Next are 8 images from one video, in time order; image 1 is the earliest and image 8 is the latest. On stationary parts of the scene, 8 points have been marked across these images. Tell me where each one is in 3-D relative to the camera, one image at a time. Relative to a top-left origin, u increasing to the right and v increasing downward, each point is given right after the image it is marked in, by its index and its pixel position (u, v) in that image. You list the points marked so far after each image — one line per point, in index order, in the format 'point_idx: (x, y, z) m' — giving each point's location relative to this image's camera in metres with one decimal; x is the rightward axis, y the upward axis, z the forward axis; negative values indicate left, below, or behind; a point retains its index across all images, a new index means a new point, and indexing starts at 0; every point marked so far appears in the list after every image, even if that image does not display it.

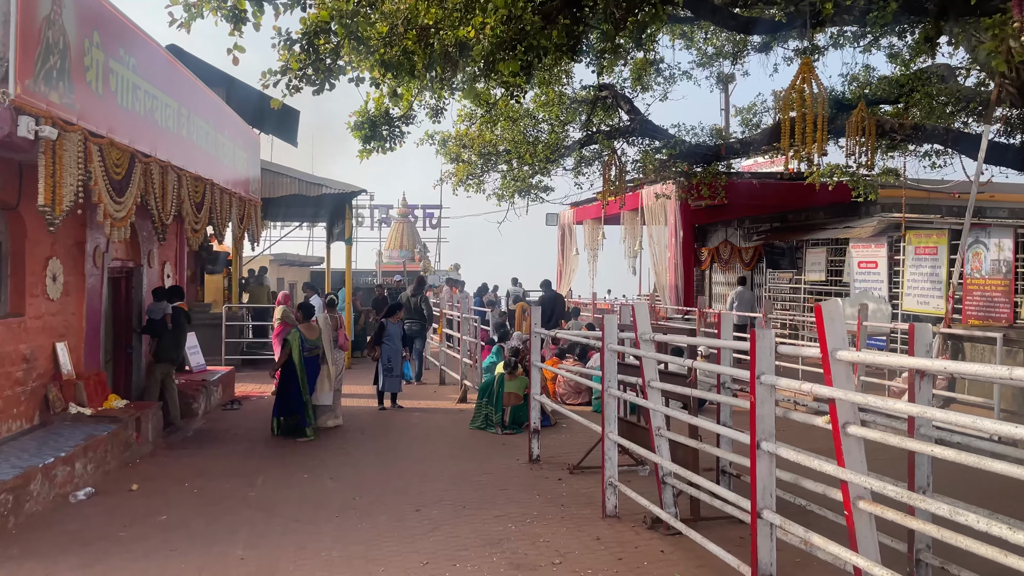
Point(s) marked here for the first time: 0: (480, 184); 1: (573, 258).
0: (-0.4, +1.4, +11.0) m
1: (+1.4, +0.7, +18.0) m
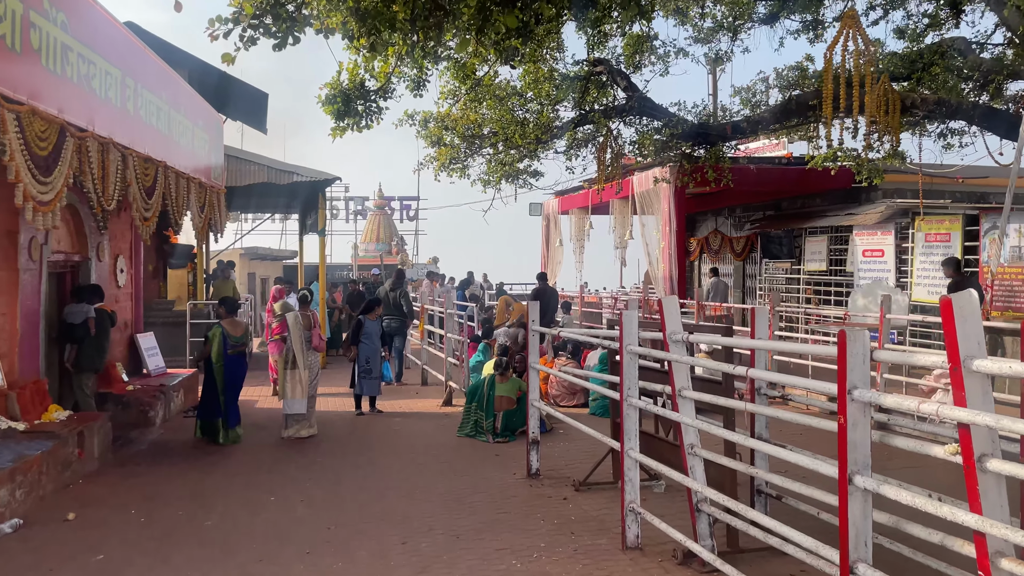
0: (-0.6, +1.5, +10.2) m
1: (+1.0, +0.8, +17.2) m
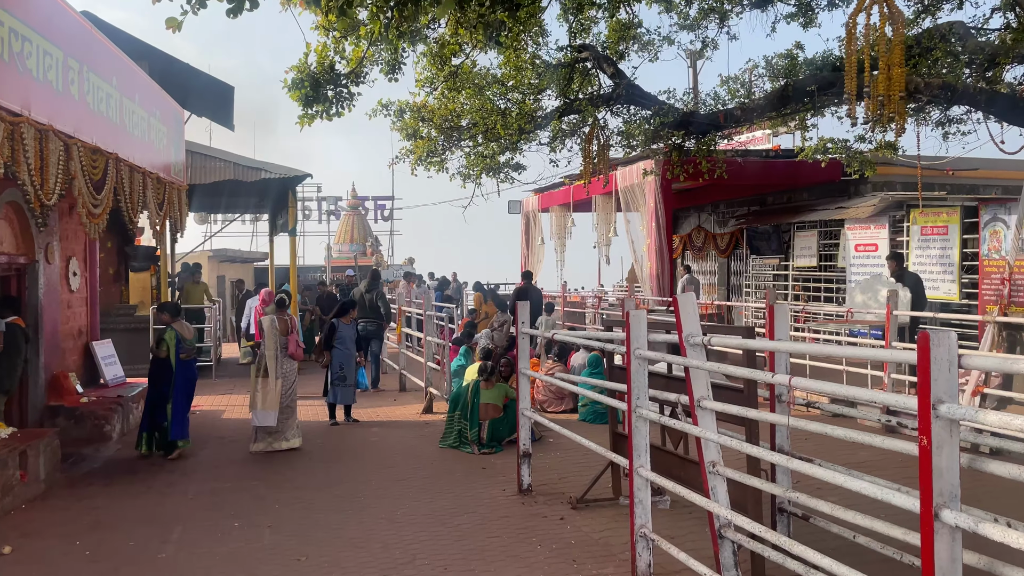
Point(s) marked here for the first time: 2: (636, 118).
0: (-0.8, +1.5, +9.7) m
1: (+0.6, +0.8, +16.8) m
2: (+1.3, +1.8, +8.7) m
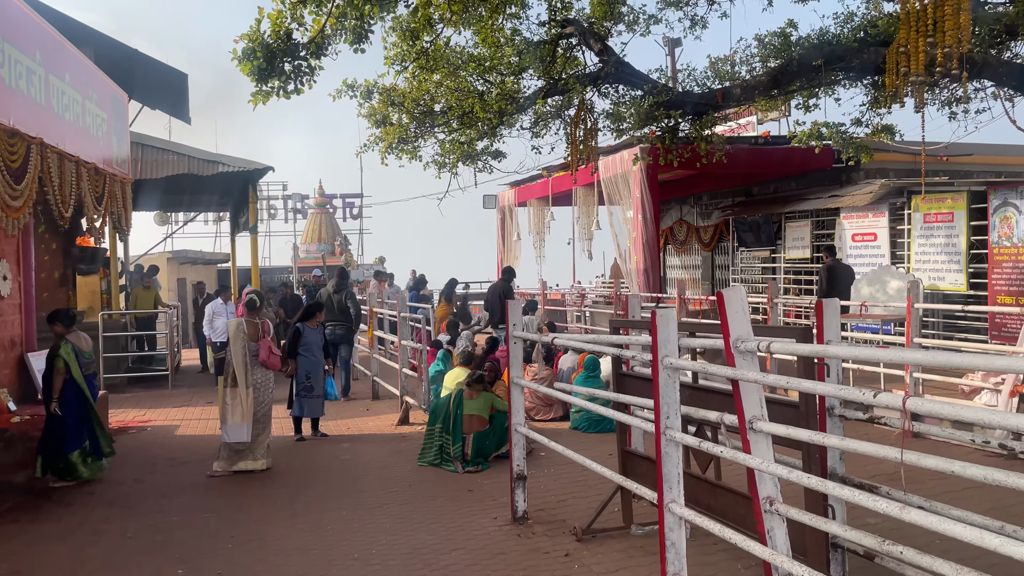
0: (-1.1, +1.5, +8.9) m
1: (+0.1, +0.9, +16.0) m
2: (+1.1, +1.9, +8.0) m
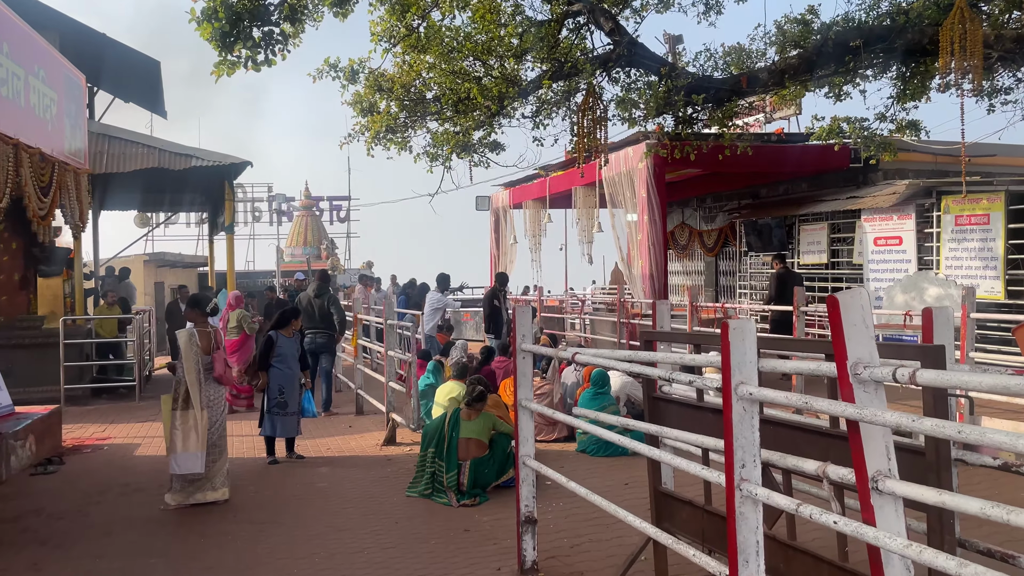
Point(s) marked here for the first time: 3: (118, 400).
0: (-1.1, +1.5, +8.1) m
1: (0.0, +0.8, +15.2) m
2: (+1.1, +1.8, +7.2) m
3: (-5.4, -1.5, +11.0) m
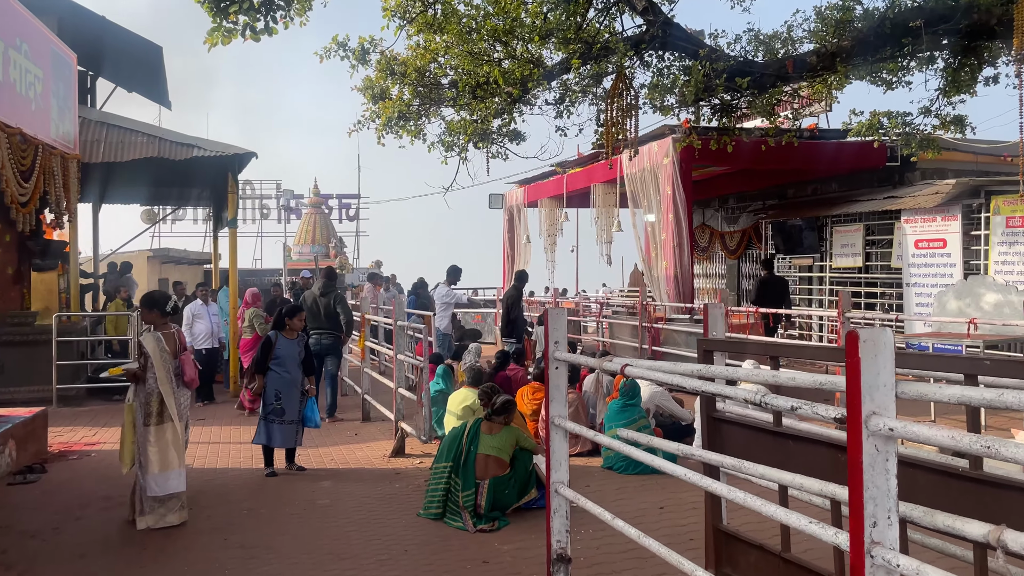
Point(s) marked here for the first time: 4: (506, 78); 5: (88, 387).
0: (-0.9, +1.5, +7.5) m
1: (+0.2, +0.7, +14.7) m
2: (+1.3, +1.8, +6.6) m
3: (-5.2, -1.5, +10.4) m
4: (-0.1, +1.8, +6.9) m
5: (-5.5, -1.3, +10.3) m
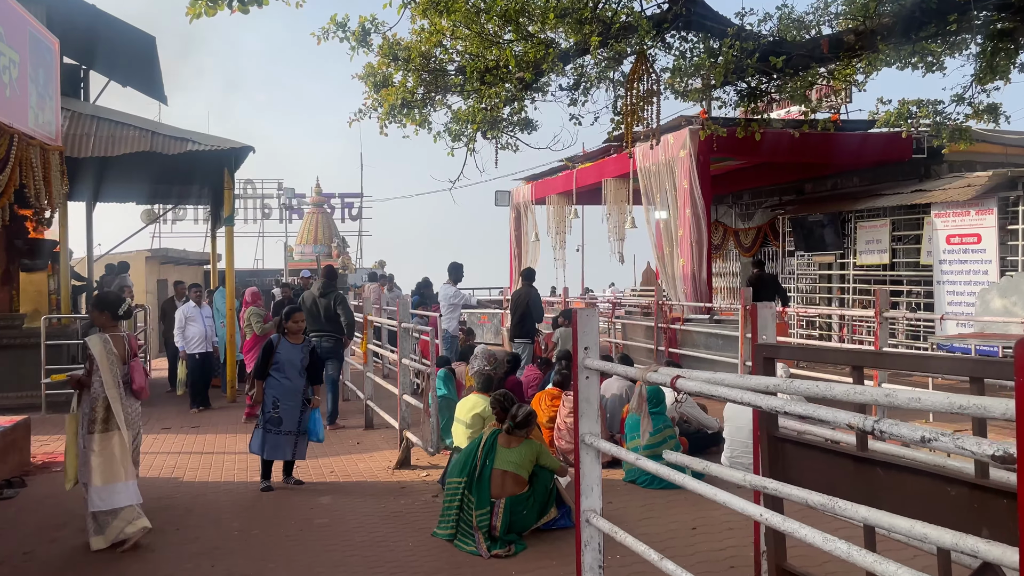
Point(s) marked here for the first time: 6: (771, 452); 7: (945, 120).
0: (-0.8, +1.5, +7.1) m
1: (+0.4, +0.8, +14.2) m
2: (+1.4, +1.8, +6.2) m
3: (-5.1, -1.5, +10.0) m
4: (0.0, +1.8, +6.5) m
5: (-5.3, -1.3, +9.9) m
6: (+0.9, -0.5, +2.6) m
7: (+4.8, +1.9, +8.9) m
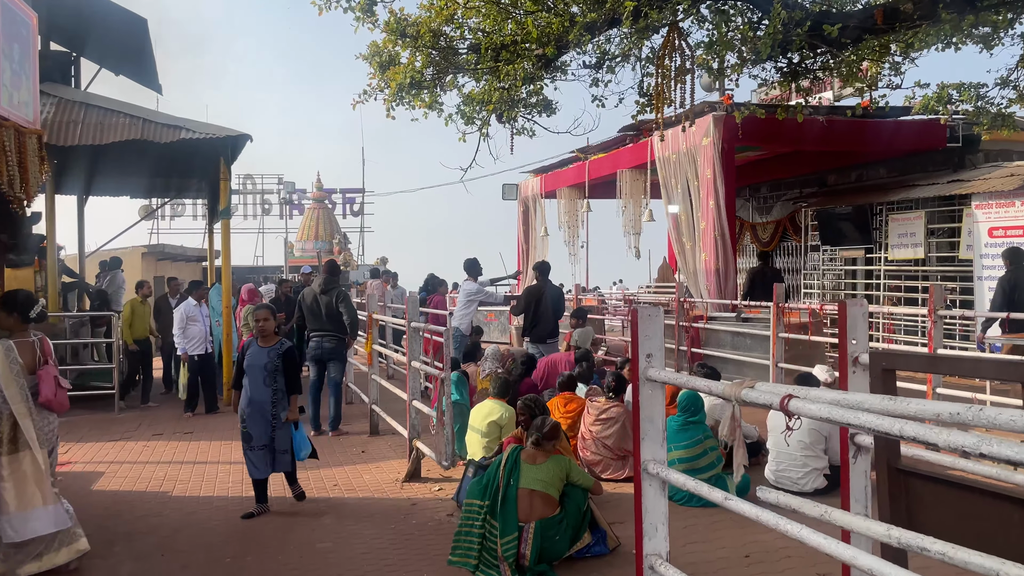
0: (-0.7, +1.5, +6.5) m
1: (+0.5, +0.8, +13.7) m
2: (+1.6, +1.9, +5.6) m
3: (-4.9, -1.4, +9.5) m
4: (+0.2, +1.8, +5.9) m
5: (-5.2, -1.3, +9.4) m
6: (+1.0, -0.5, +2.1) m
7: (+4.9, +1.9, +8.3) m
